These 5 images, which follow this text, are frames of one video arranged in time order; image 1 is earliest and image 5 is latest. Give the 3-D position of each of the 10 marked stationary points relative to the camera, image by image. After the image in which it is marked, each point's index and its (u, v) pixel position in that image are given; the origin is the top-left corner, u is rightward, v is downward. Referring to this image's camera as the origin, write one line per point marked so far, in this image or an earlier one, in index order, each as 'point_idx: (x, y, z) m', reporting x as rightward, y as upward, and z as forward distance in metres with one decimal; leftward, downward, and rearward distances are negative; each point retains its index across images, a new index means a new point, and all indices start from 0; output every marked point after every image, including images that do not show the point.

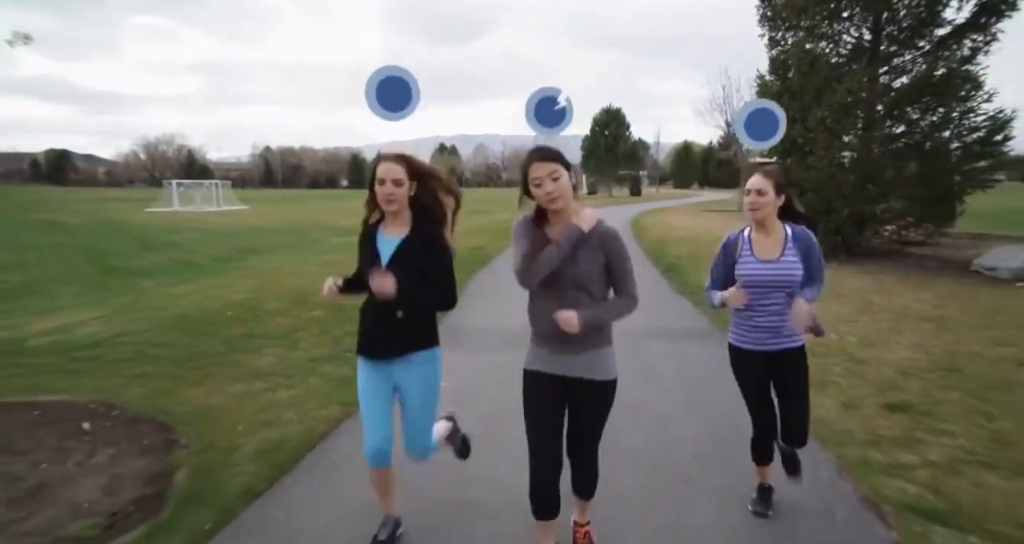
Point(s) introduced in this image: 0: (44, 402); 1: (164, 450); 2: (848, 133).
0: (-4.3, -1.2, +5.4) m
1: (-2.7, -1.3, +4.6) m
2: (+8.6, +3.5, +15.1) m
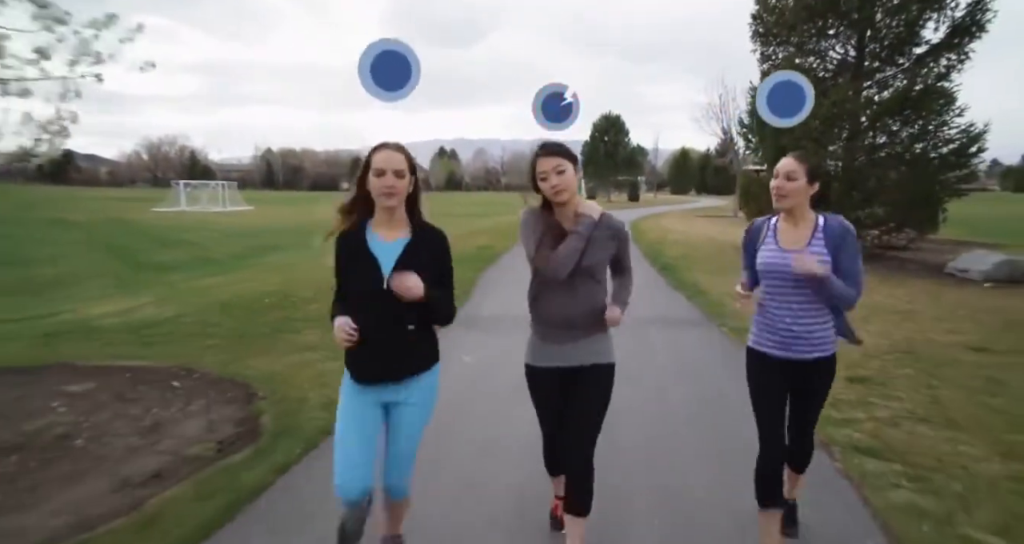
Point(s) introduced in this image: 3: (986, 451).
0: (-4.1, -1.0, +6.4) m
1: (-2.5, -1.2, +5.6) m
2: (+8.8, +3.5, +16.1) m
3: (+4.0, -1.4, +4.9) m
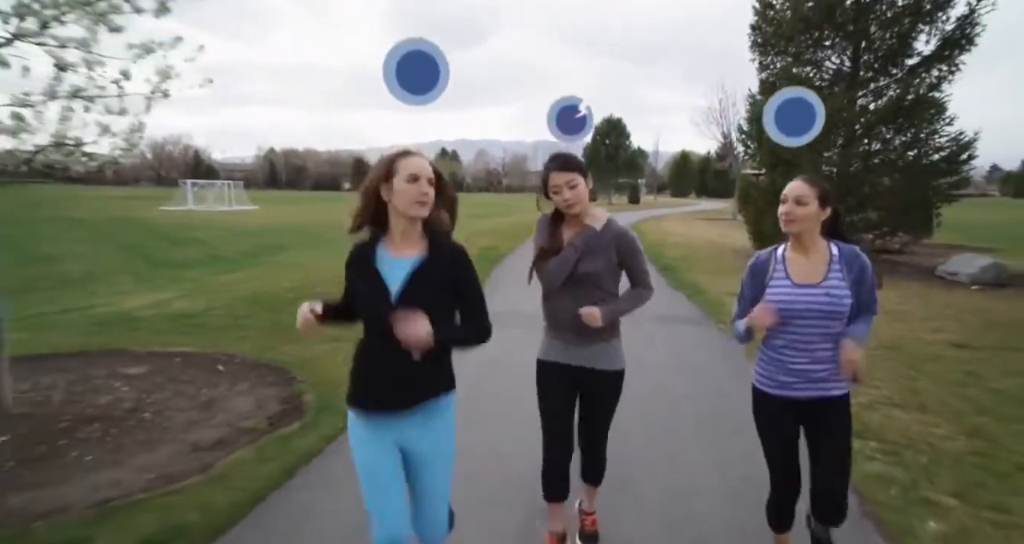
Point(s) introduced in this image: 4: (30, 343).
0: (-3.9, -0.9, +7.0) m
1: (-2.4, -1.1, +6.2) m
2: (+9.0, +3.5, +16.8) m
3: (+4.1, -1.3, +5.5) m
4: (-6.1, -0.9, +7.6) m
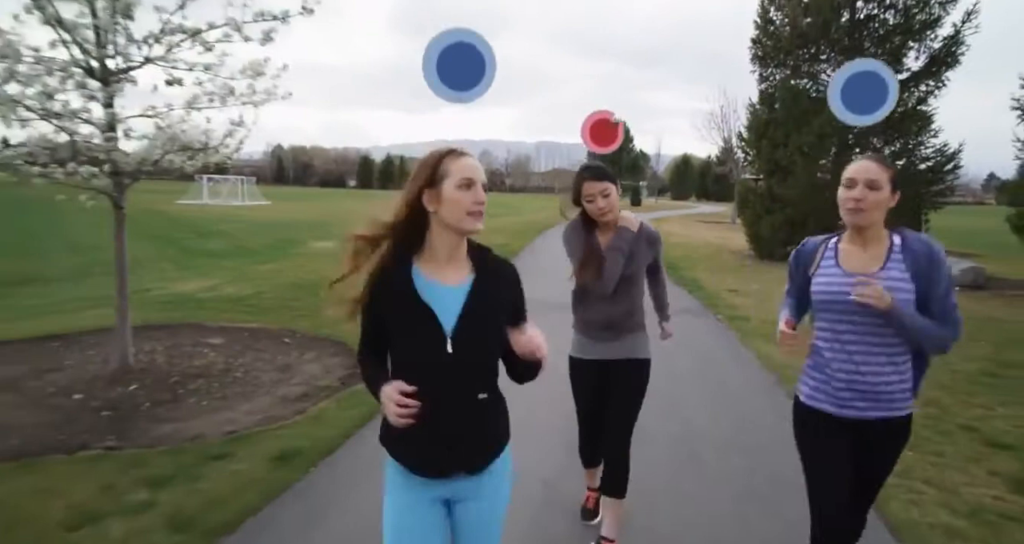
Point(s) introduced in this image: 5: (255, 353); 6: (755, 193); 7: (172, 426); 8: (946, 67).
0: (-3.6, -0.7, +8.0) m
1: (-2.0, -1.0, +7.2) m
2: (+9.3, +3.4, +17.8) m
3: (+4.4, -1.3, +6.6) m
4: (-5.7, -0.6, +8.7) m
5: (-3.1, -0.9, +7.0) m
6: (+8.0, +2.6, +19.5) m
7: (-2.9, -1.2, +4.9) m
8: (+12.6, +5.9, +17.3) m
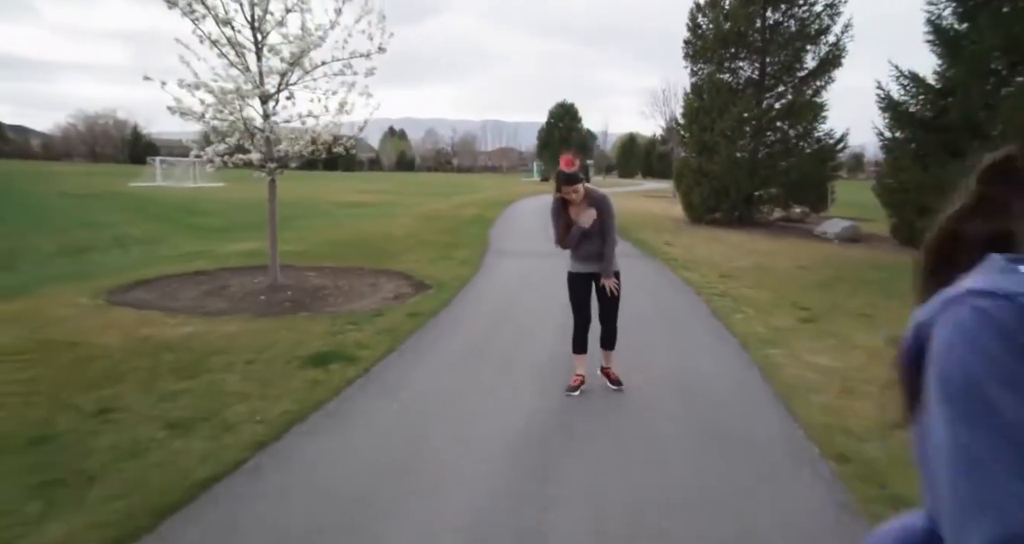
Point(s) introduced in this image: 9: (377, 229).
0: (-3.6, +0.1, +11.3) m
1: (-1.9, -0.1, +10.6) m
2: (+8.4, +4.9, +22.0) m
3: (+4.6, -0.3, +10.5) m
4: (-5.7, +0.2, +11.7) m
5: (-2.9, -0.1, +10.3) m
6: (+6.9, +4.1, +23.6) m
7: (-2.6, -0.5, +8.2) m
8: (+11.7, +7.4, +21.6) m
9: (-4.2, +1.3, +18.4) m
